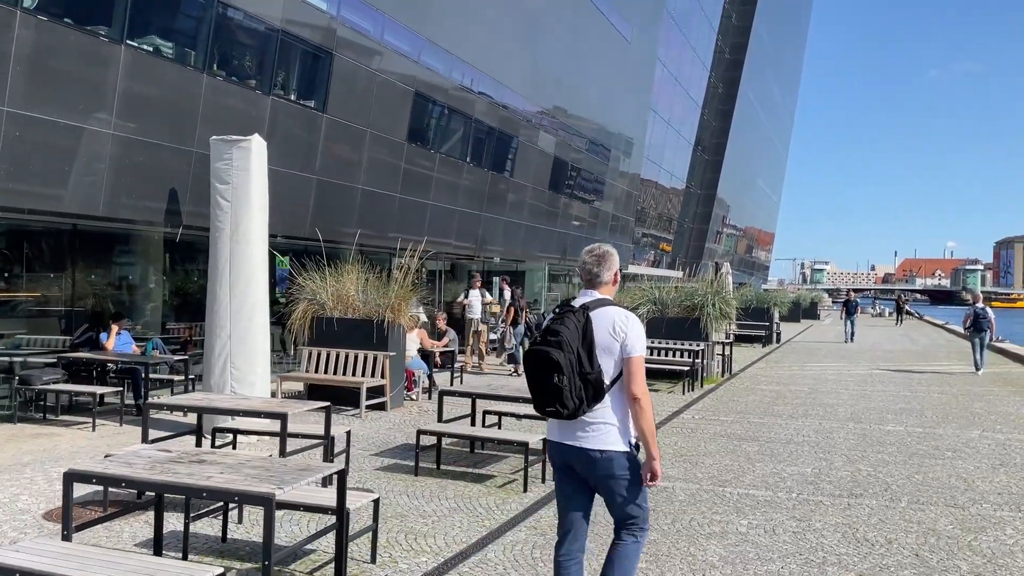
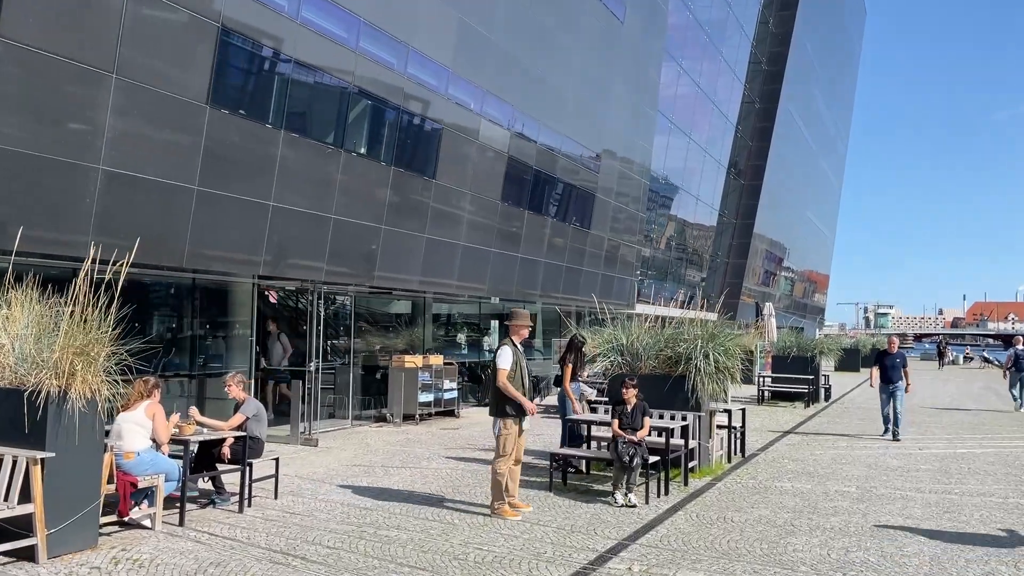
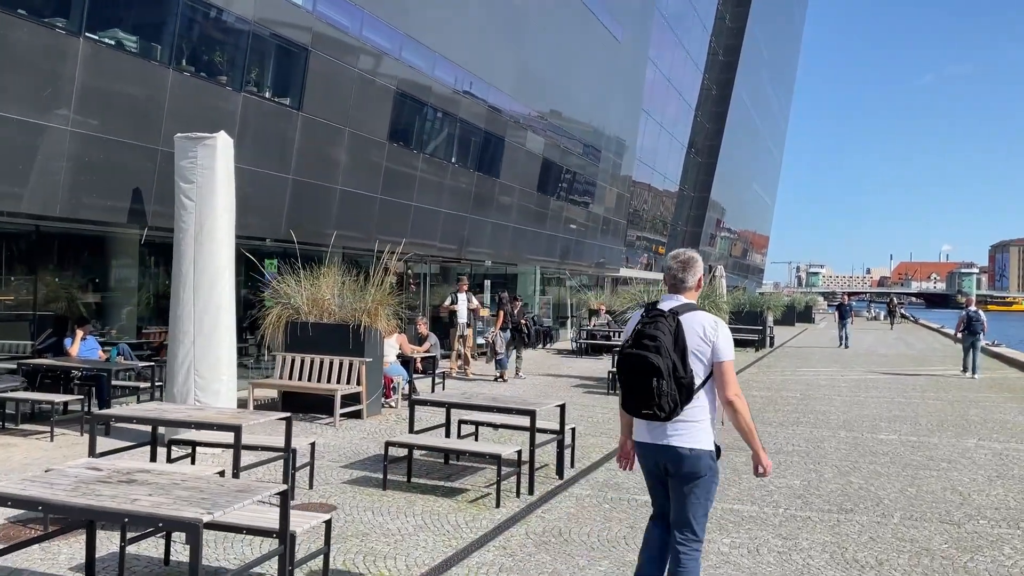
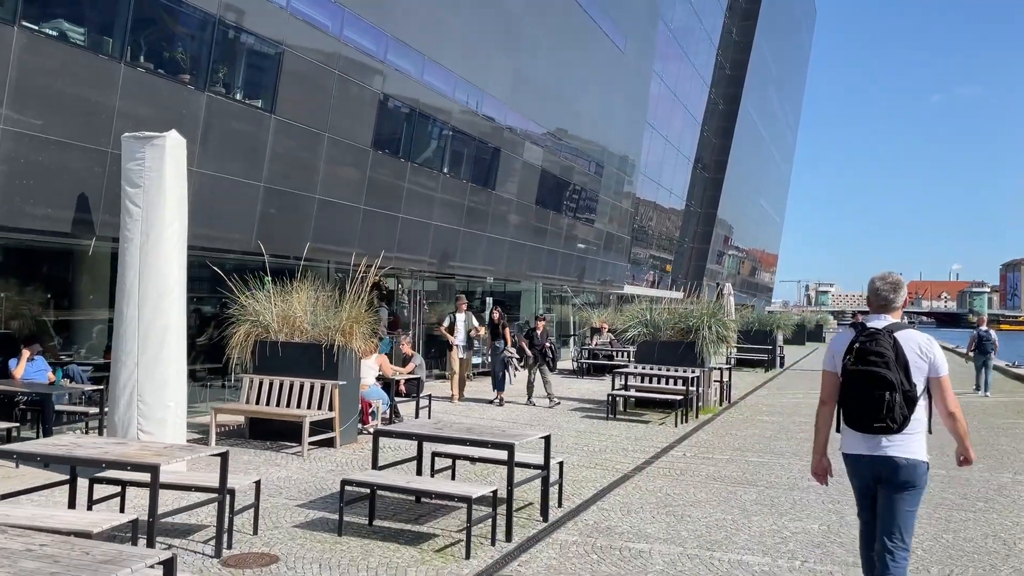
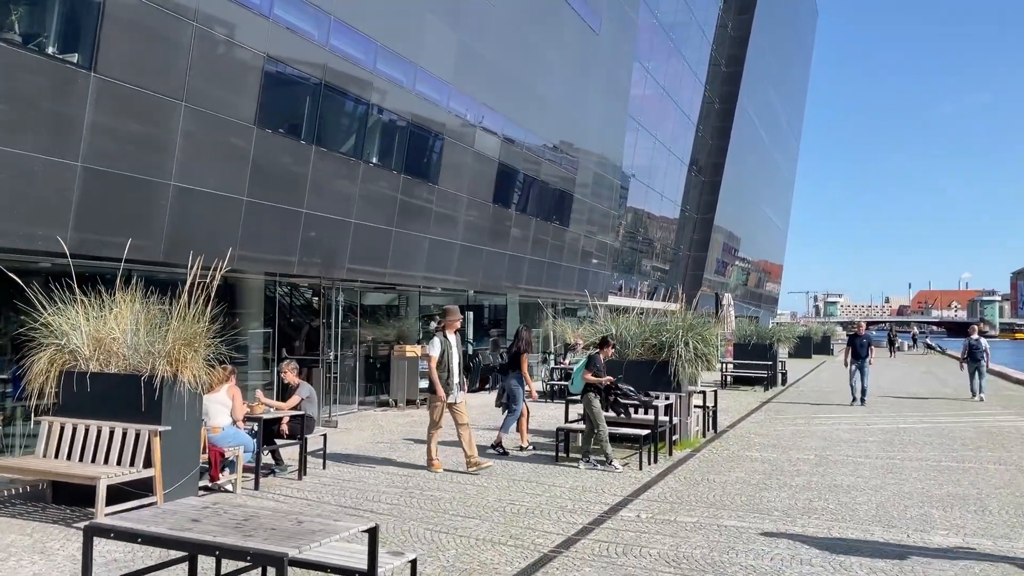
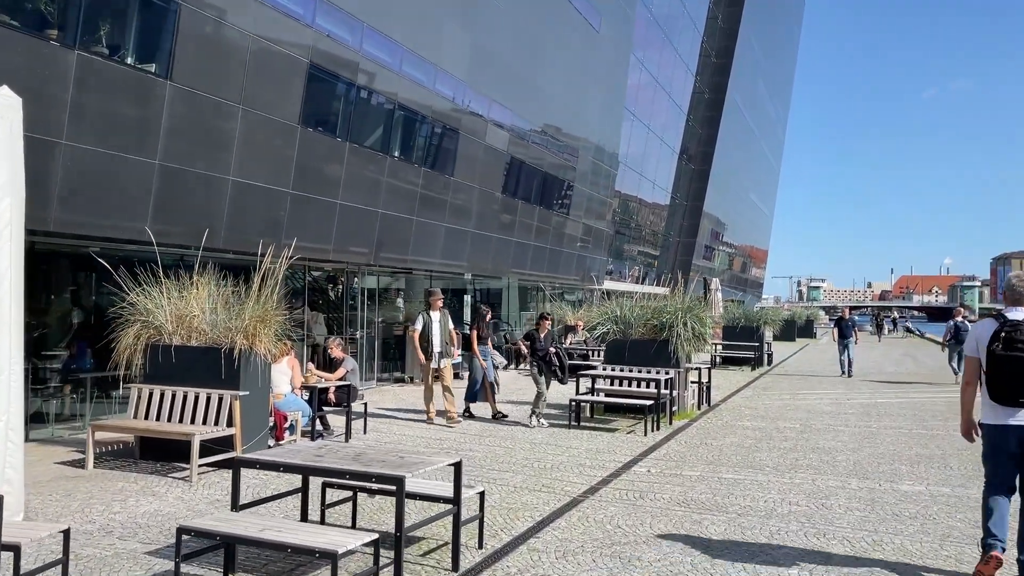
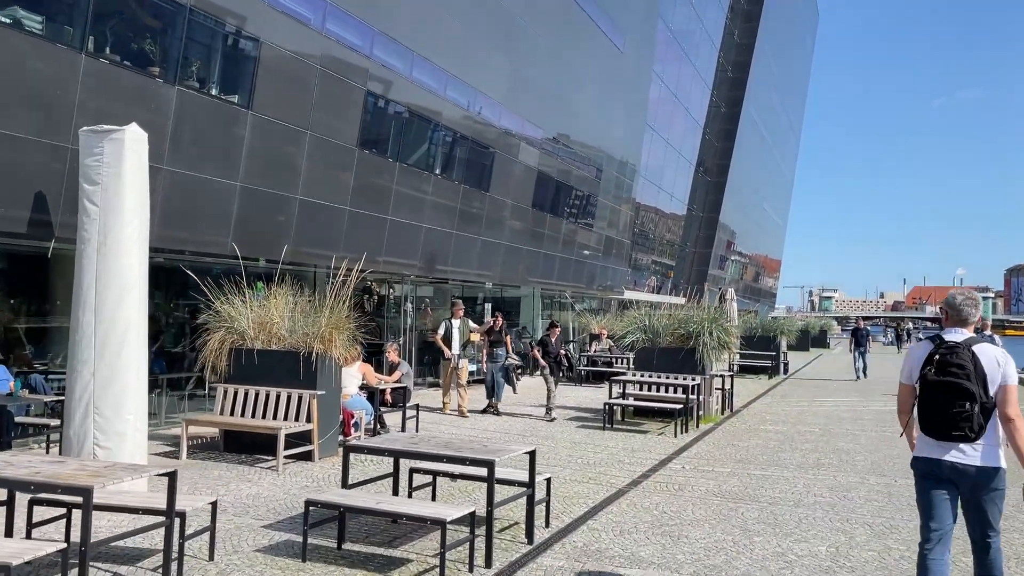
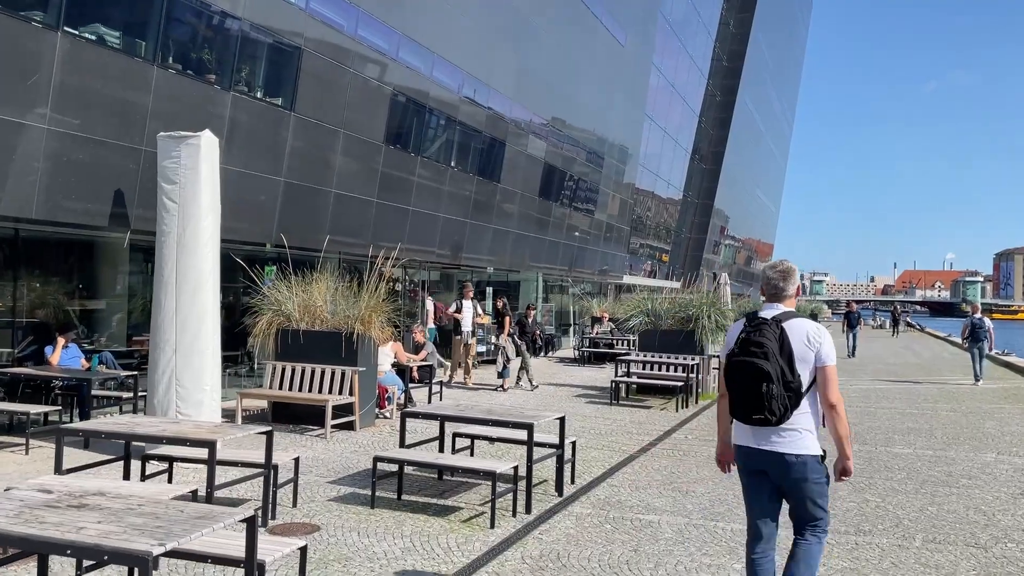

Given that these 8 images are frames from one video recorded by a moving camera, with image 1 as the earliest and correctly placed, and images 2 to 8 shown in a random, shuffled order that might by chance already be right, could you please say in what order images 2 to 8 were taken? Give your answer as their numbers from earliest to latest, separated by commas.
3, 8, 4, 7, 6, 5, 2
